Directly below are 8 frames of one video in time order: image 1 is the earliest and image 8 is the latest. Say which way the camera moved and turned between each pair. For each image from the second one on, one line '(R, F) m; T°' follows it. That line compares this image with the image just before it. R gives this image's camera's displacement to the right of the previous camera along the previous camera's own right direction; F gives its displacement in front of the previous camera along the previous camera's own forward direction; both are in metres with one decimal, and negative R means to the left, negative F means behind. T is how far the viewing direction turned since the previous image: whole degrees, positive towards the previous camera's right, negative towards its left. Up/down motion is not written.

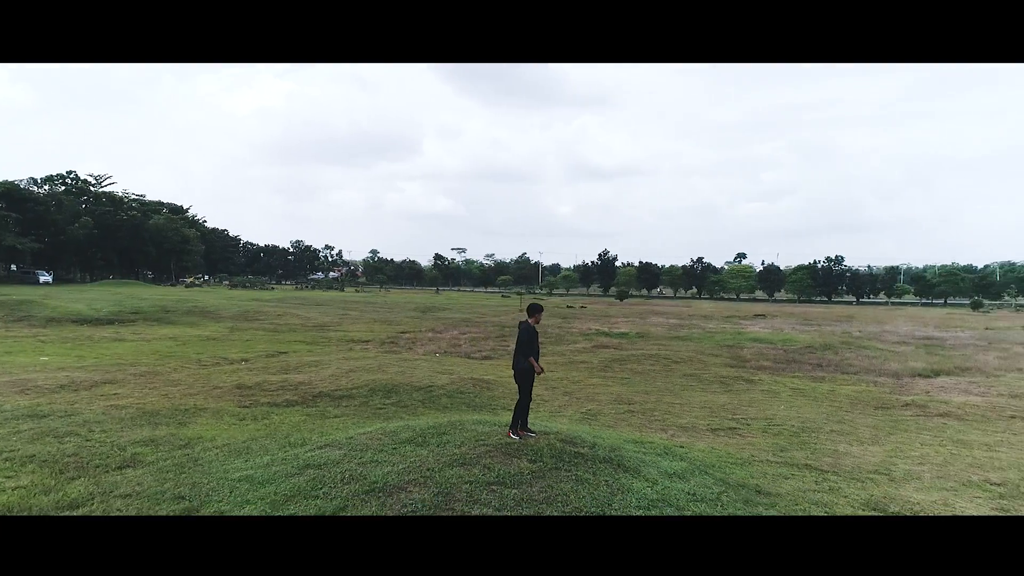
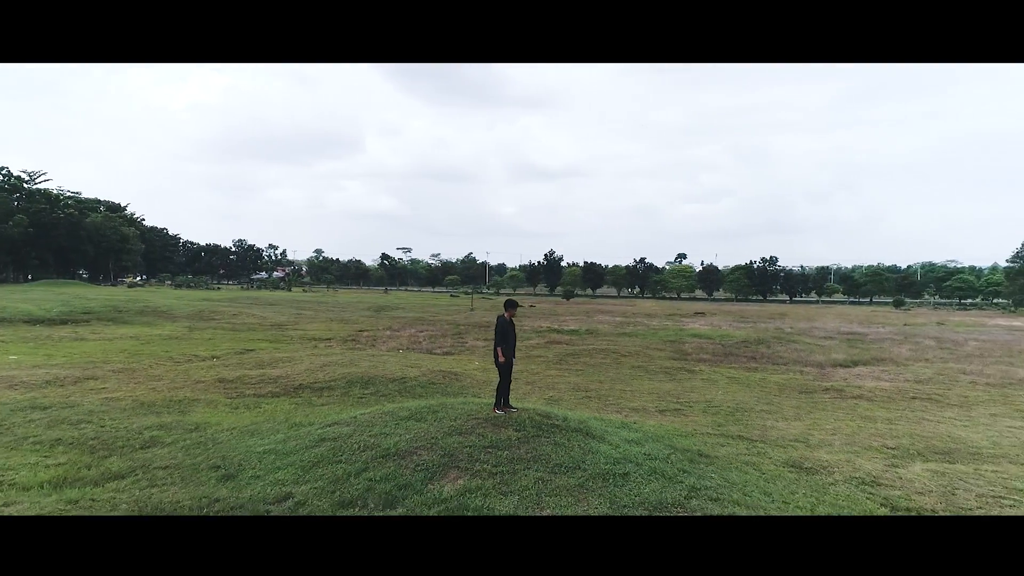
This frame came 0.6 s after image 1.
(-0.4, -1.0) m; +5°
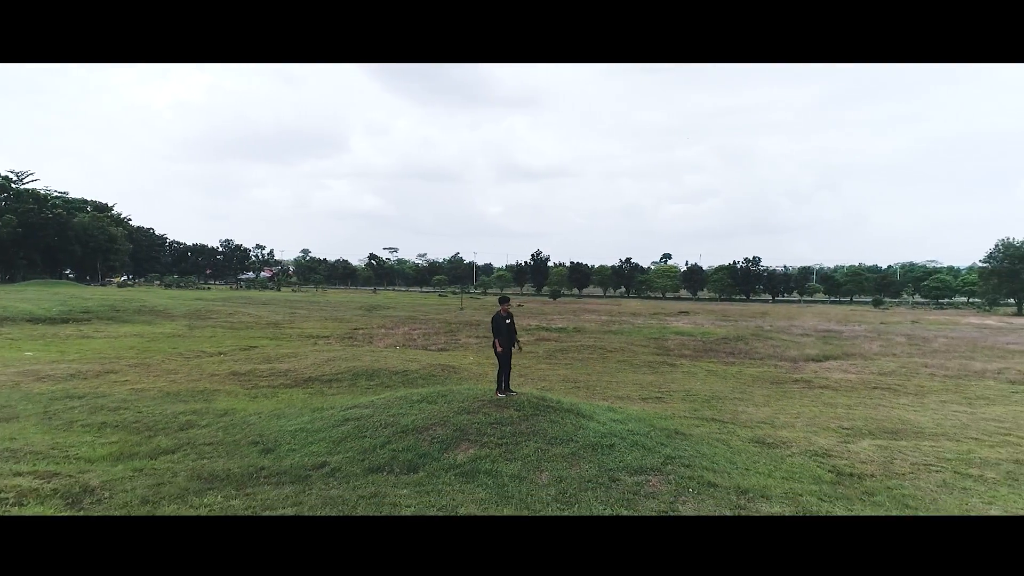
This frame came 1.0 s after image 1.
(-0.2, -0.8) m; +1°
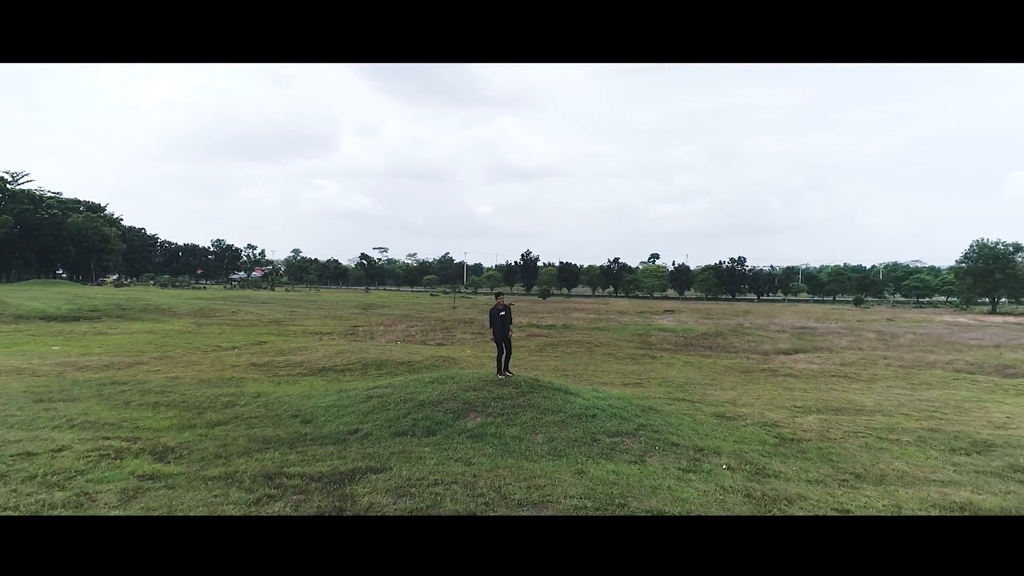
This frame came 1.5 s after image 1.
(-0.1, -1.1) m; +1°
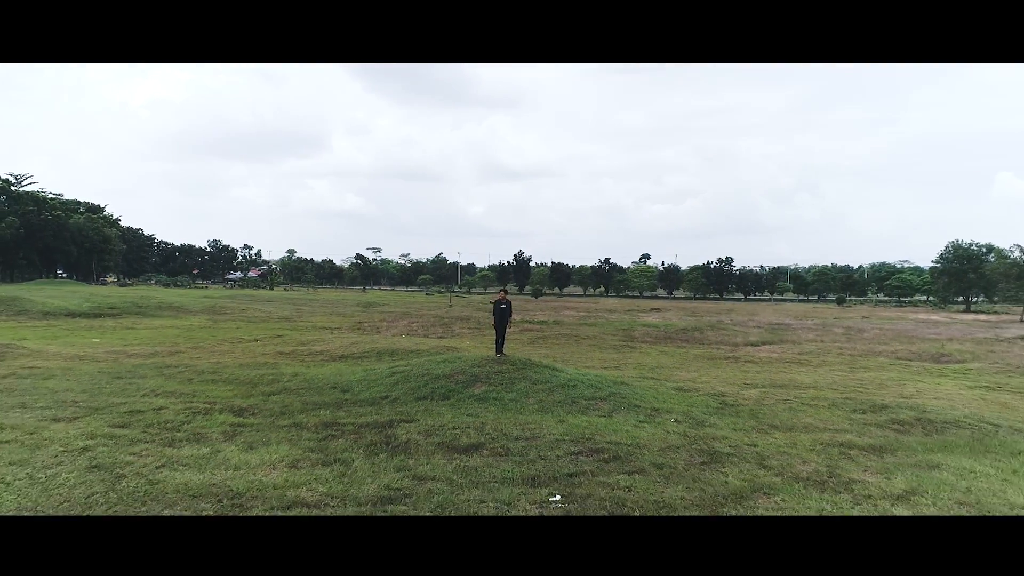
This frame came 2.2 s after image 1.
(-0.1, -1.7) m; +1°
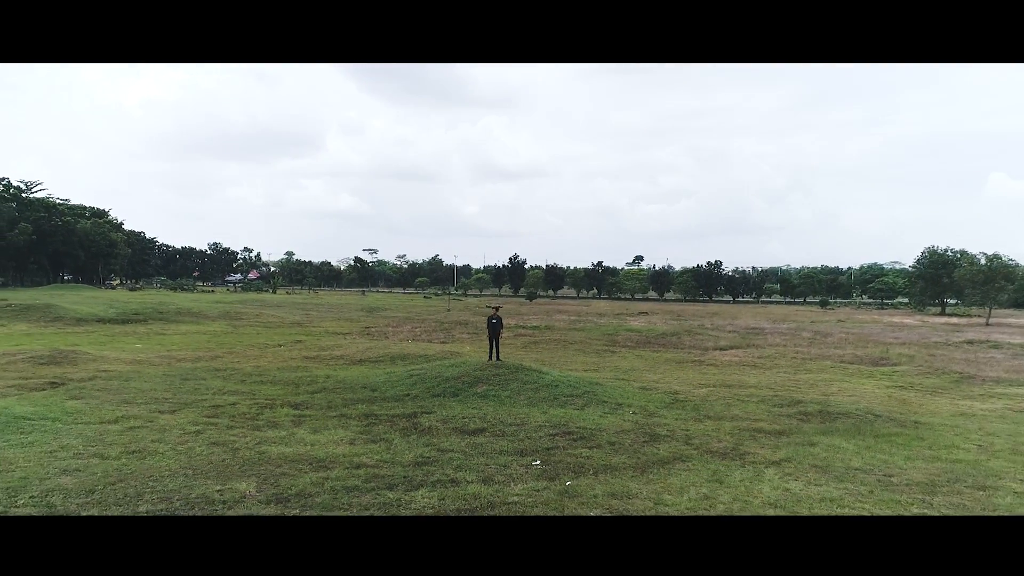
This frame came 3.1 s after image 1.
(0.0, -2.2) m; +1°
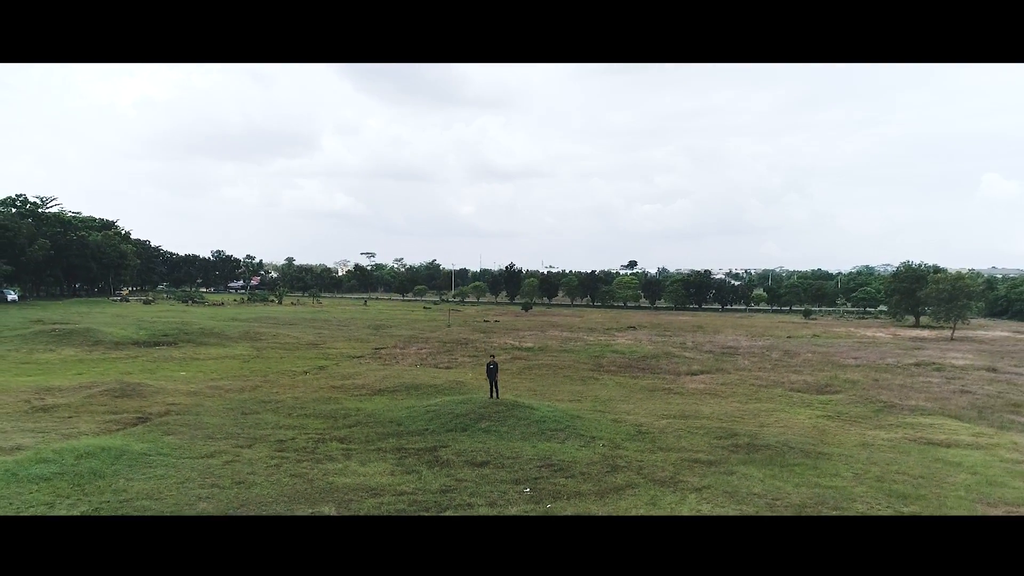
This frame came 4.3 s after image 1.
(0.0, -2.8) m; 0°
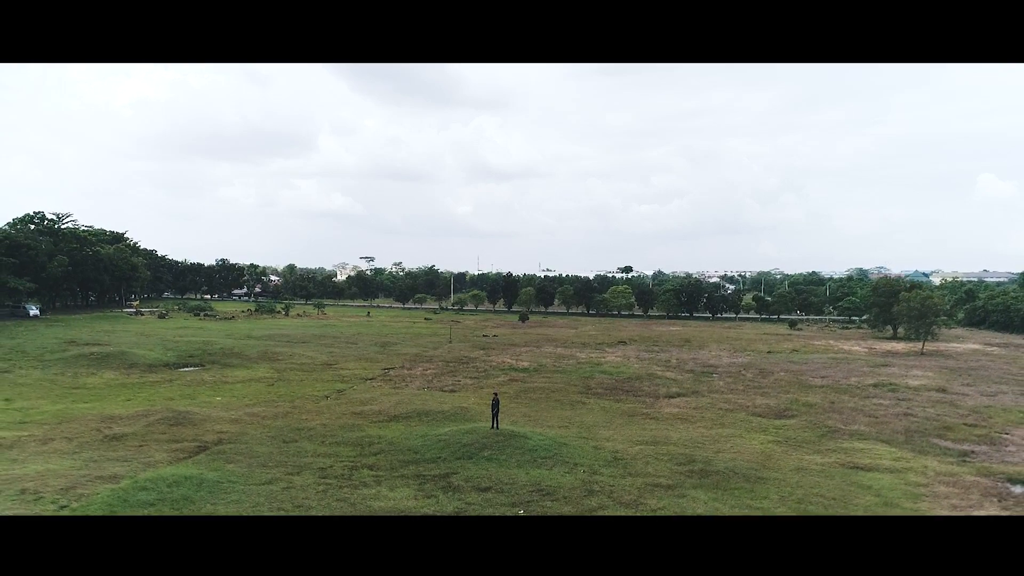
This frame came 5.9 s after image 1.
(0.0, -2.8) m; 0°
